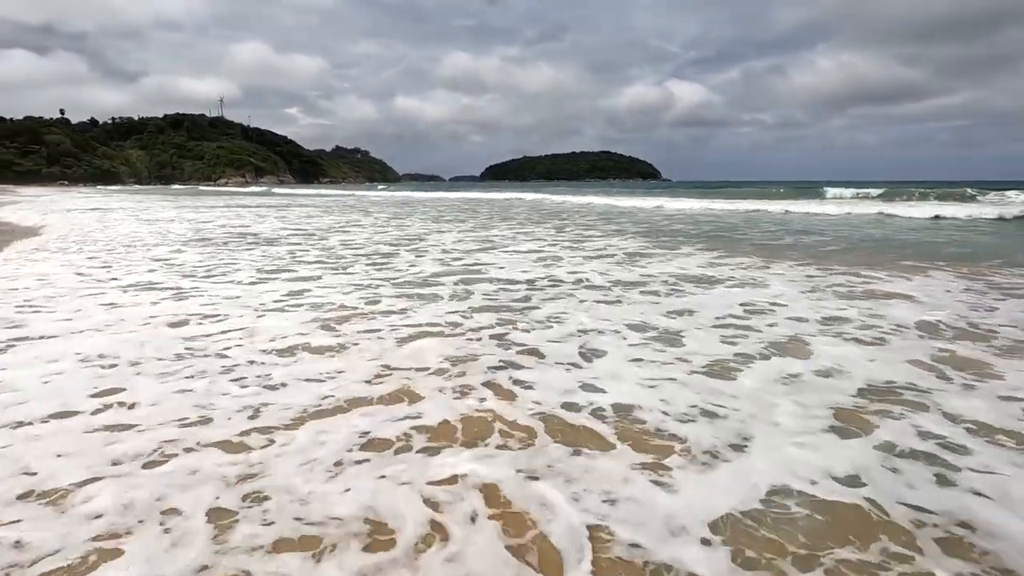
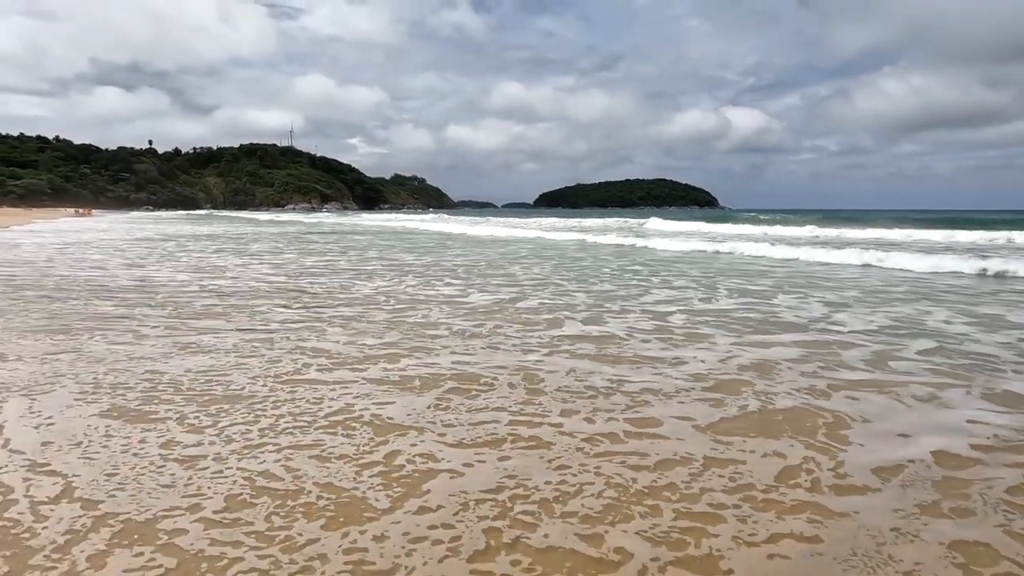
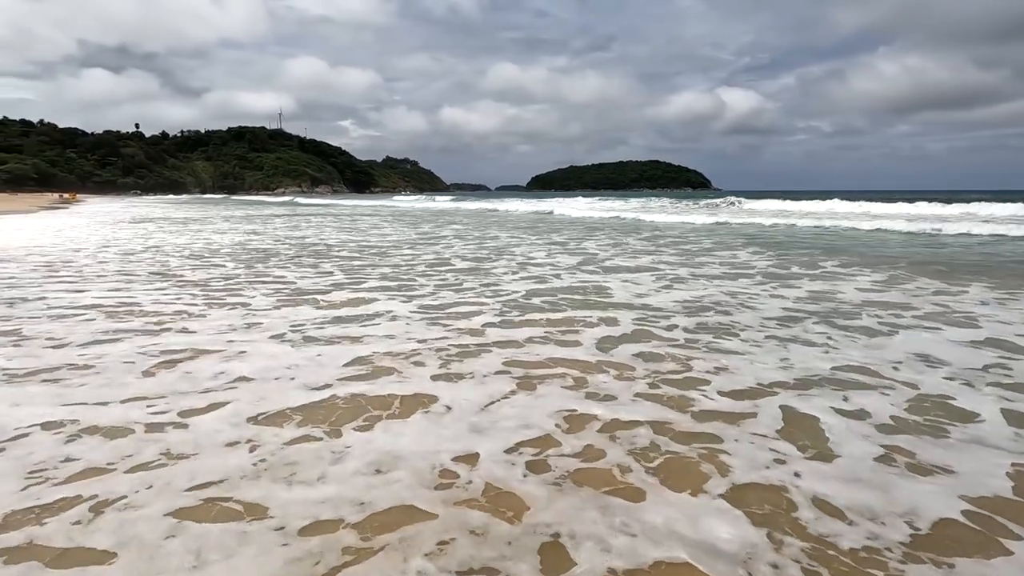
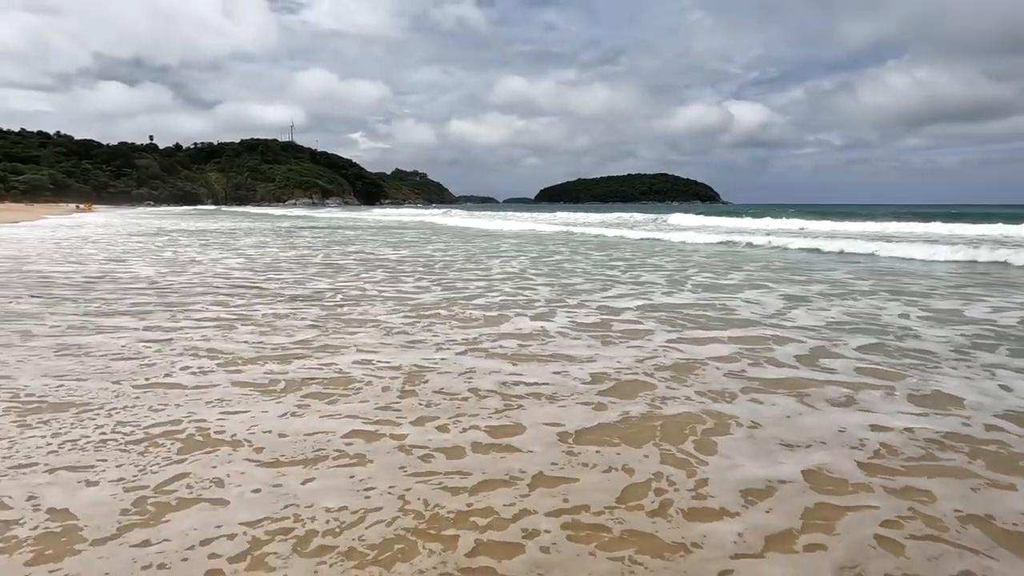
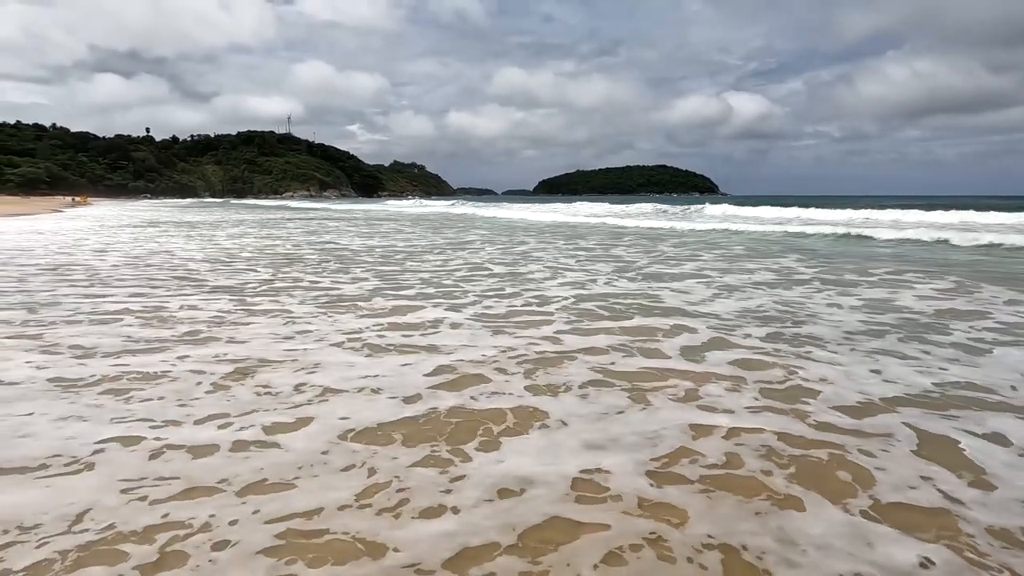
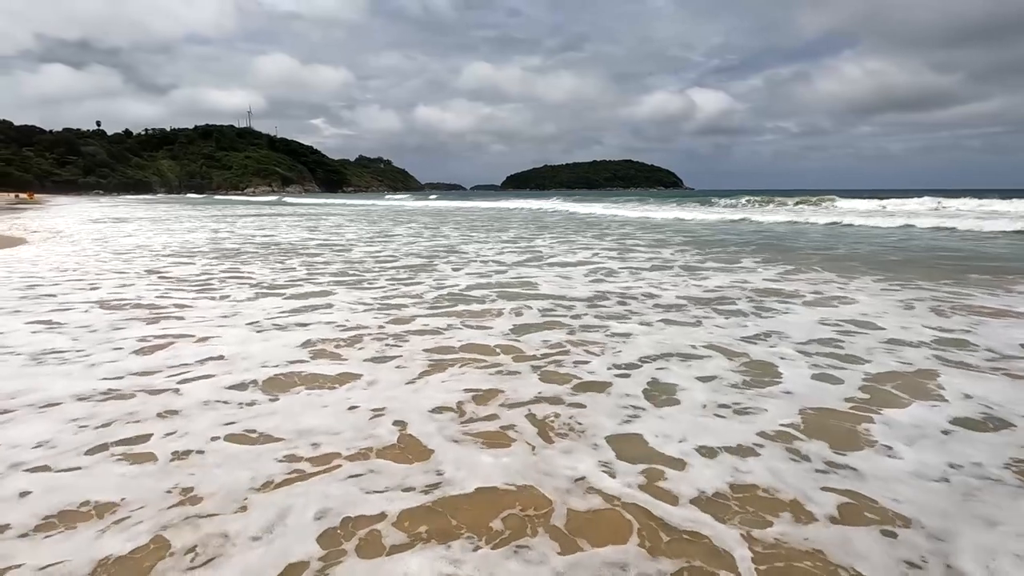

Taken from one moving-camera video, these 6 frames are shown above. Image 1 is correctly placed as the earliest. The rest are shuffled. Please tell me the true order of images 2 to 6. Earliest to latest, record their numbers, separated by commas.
6, 3, 5, 4, 2
